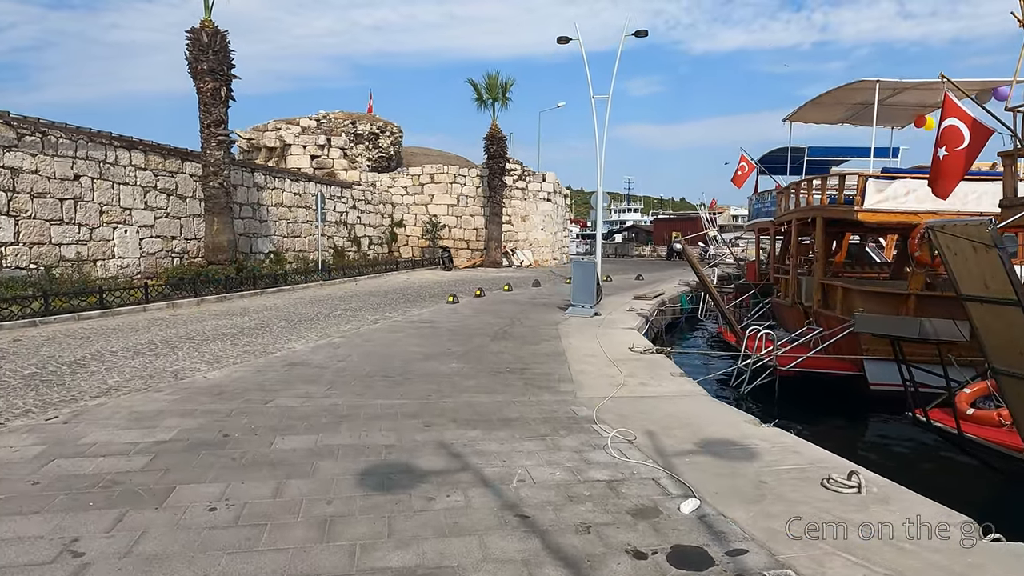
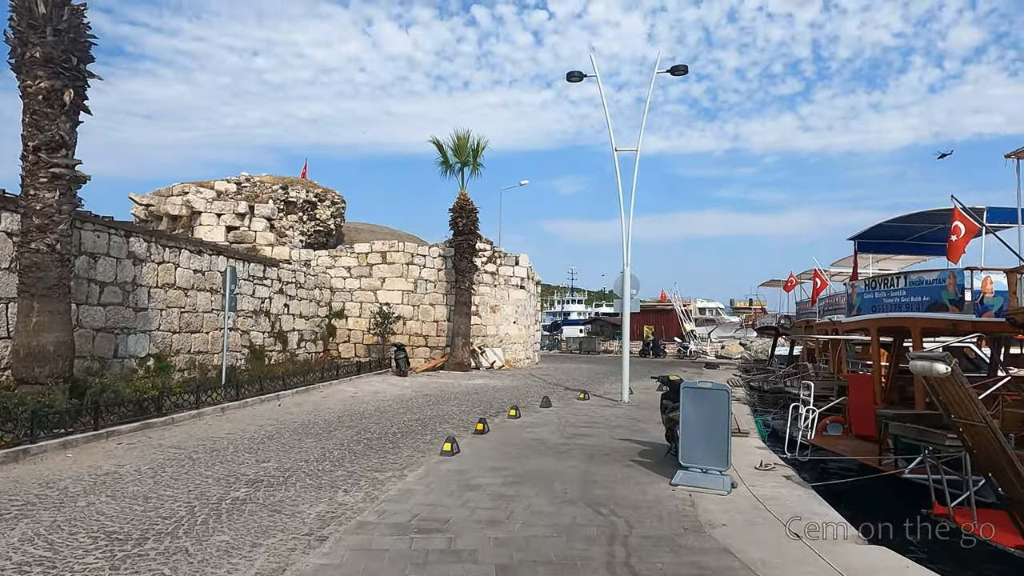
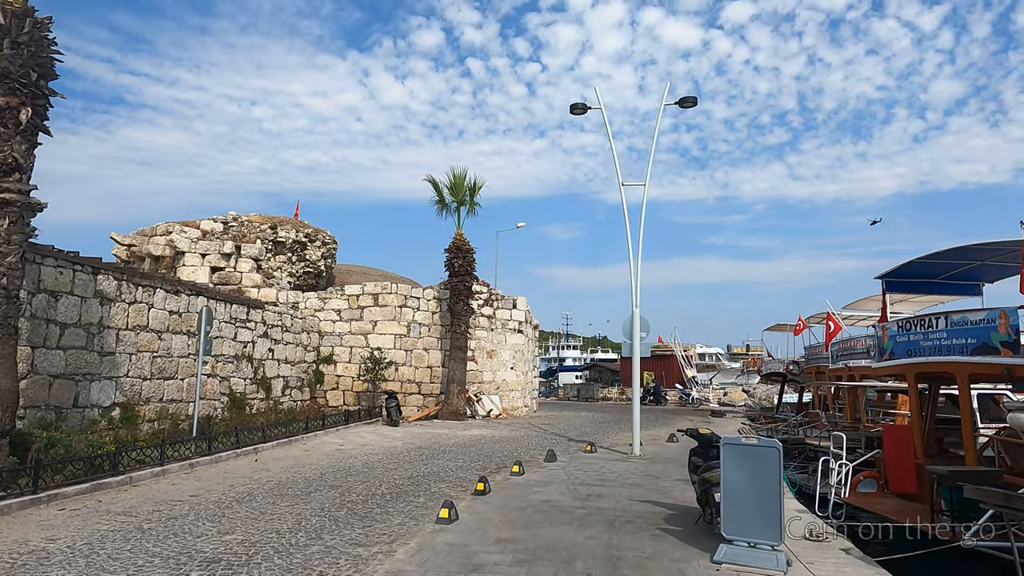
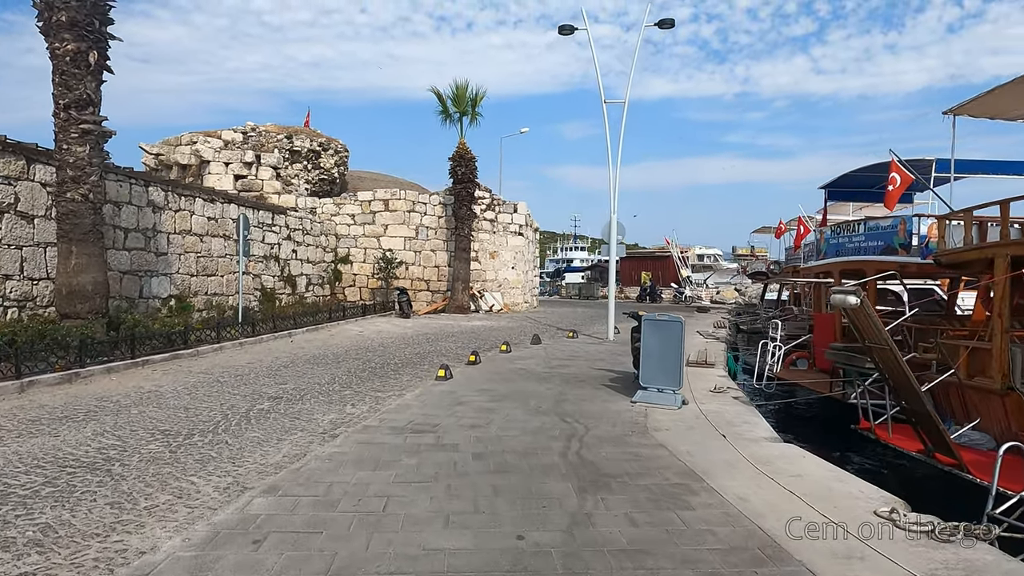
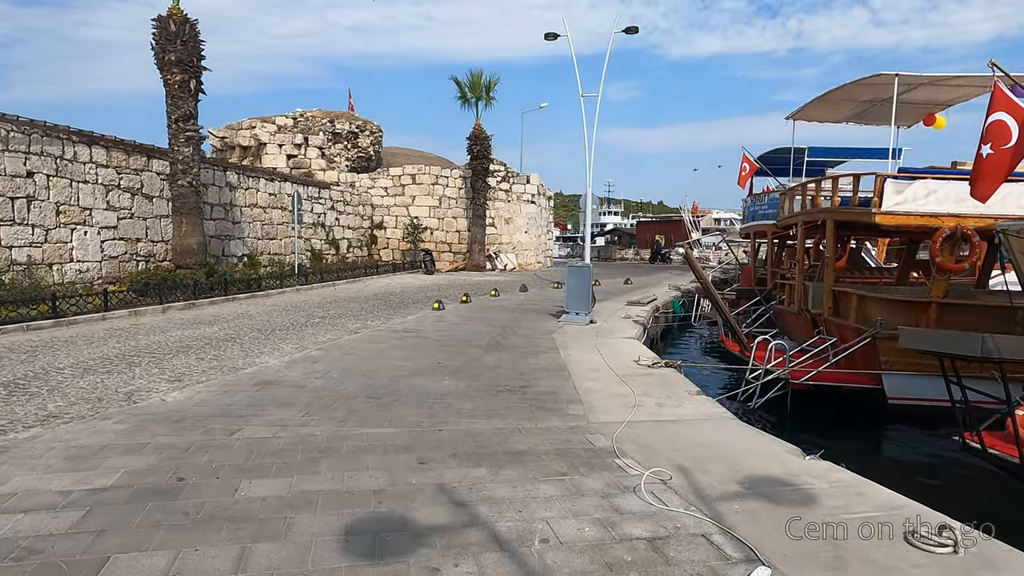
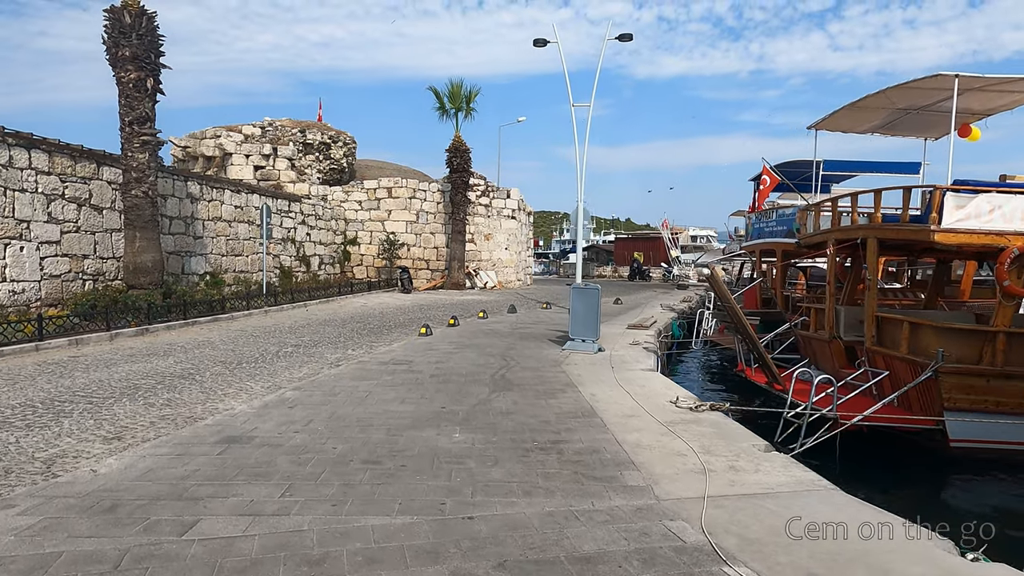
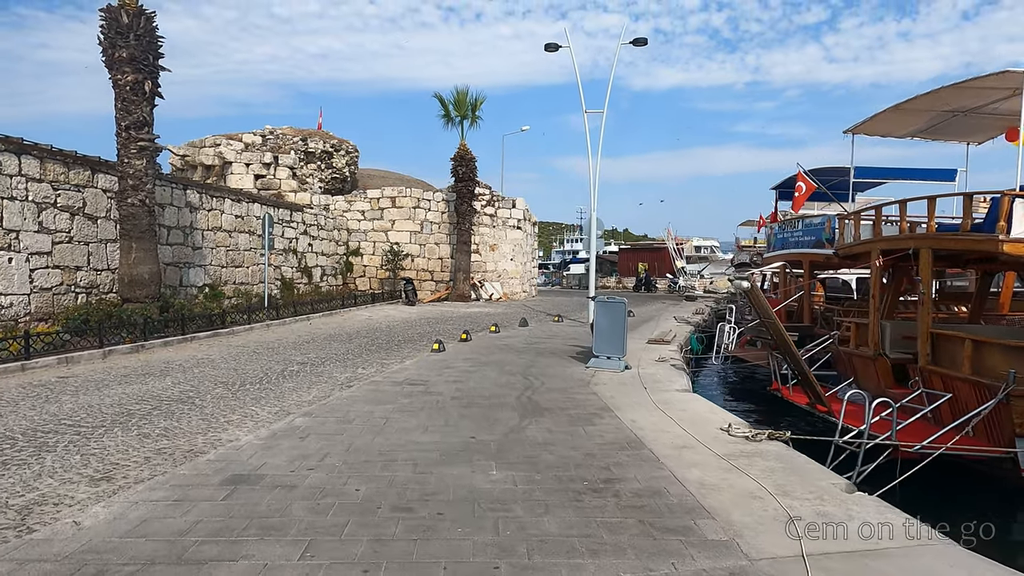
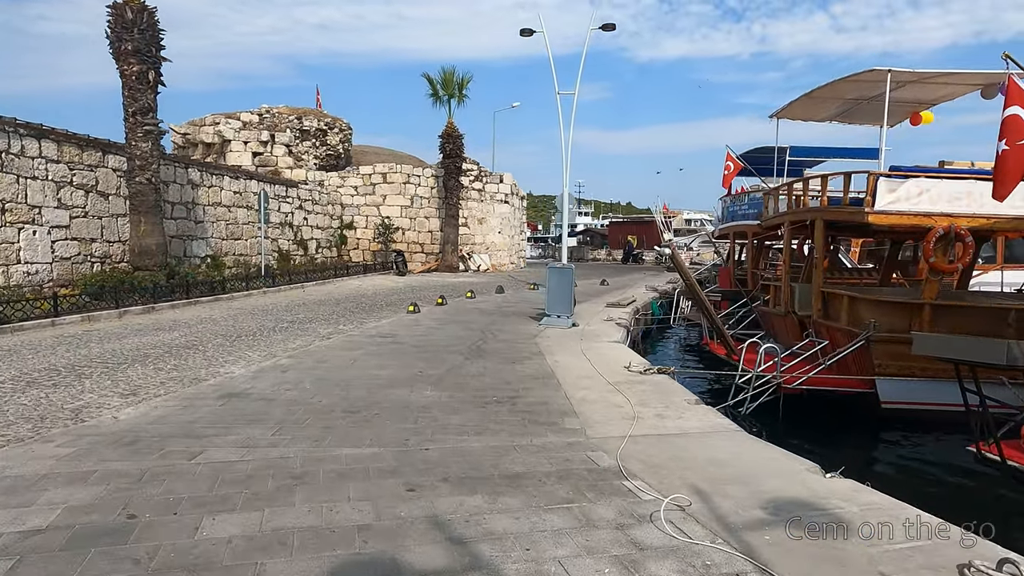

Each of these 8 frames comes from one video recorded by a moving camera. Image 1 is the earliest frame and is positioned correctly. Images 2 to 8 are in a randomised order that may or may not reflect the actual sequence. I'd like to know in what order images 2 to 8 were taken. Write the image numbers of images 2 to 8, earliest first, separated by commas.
5, 8, 6, 7, 4, 2, 3
